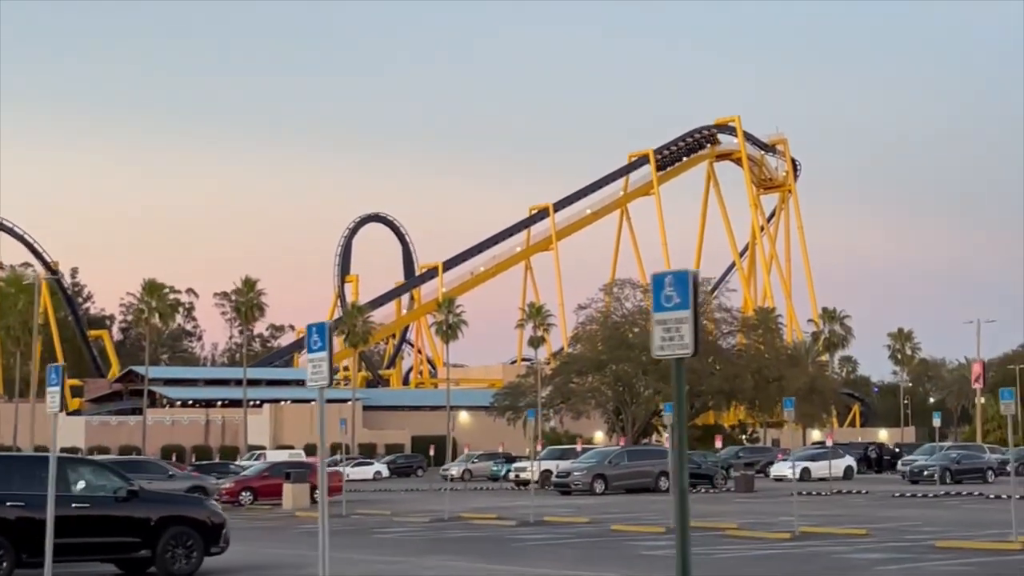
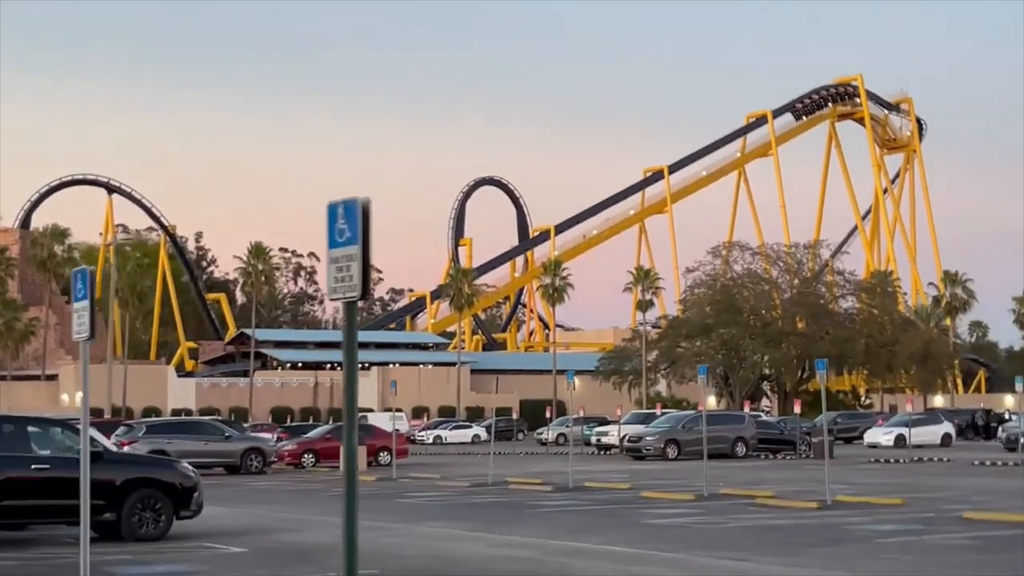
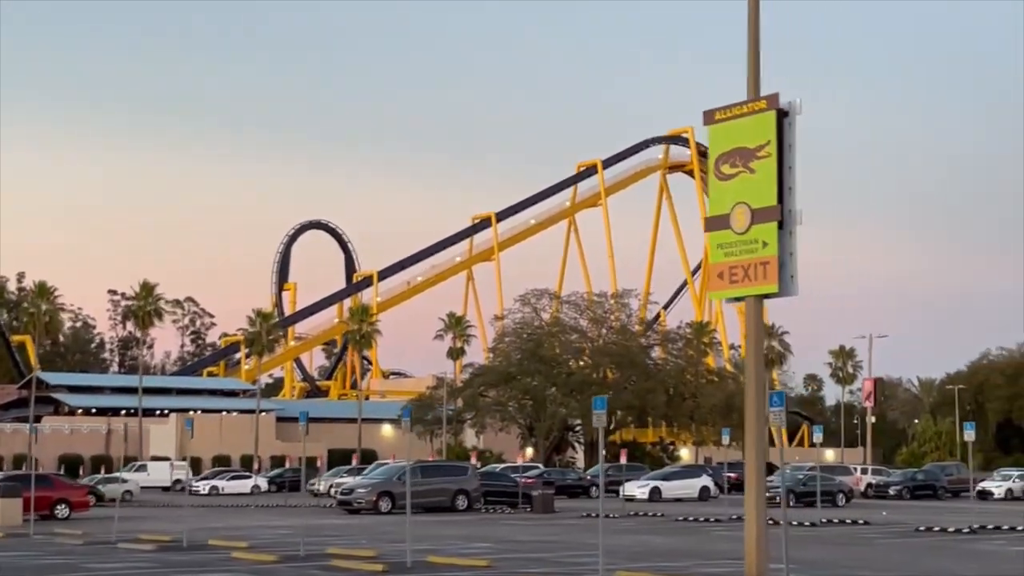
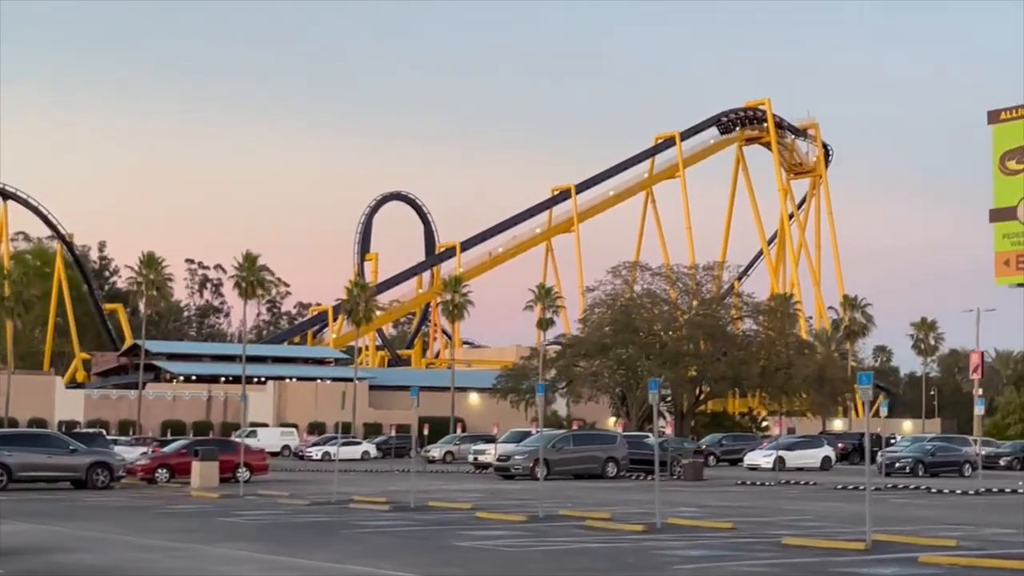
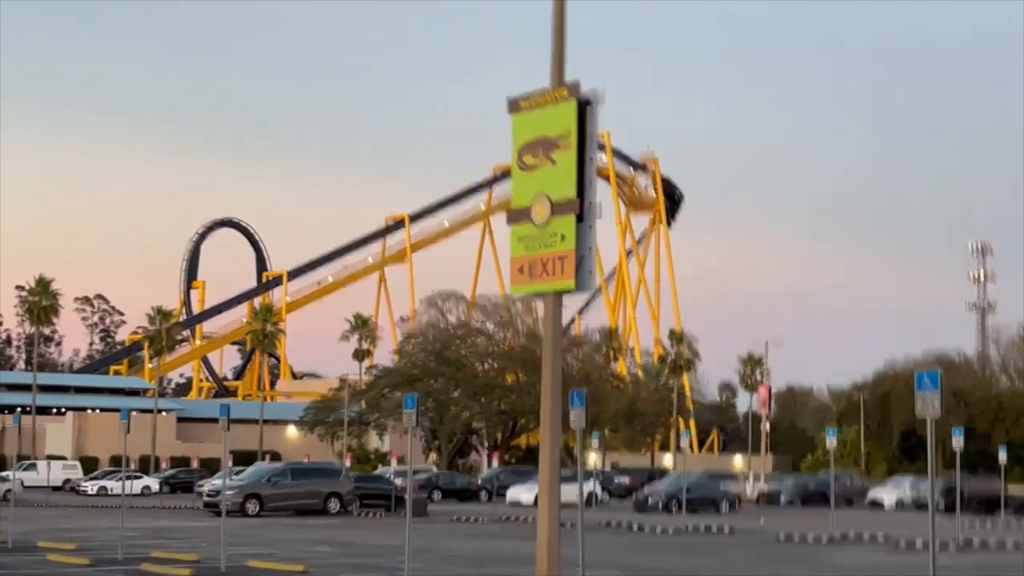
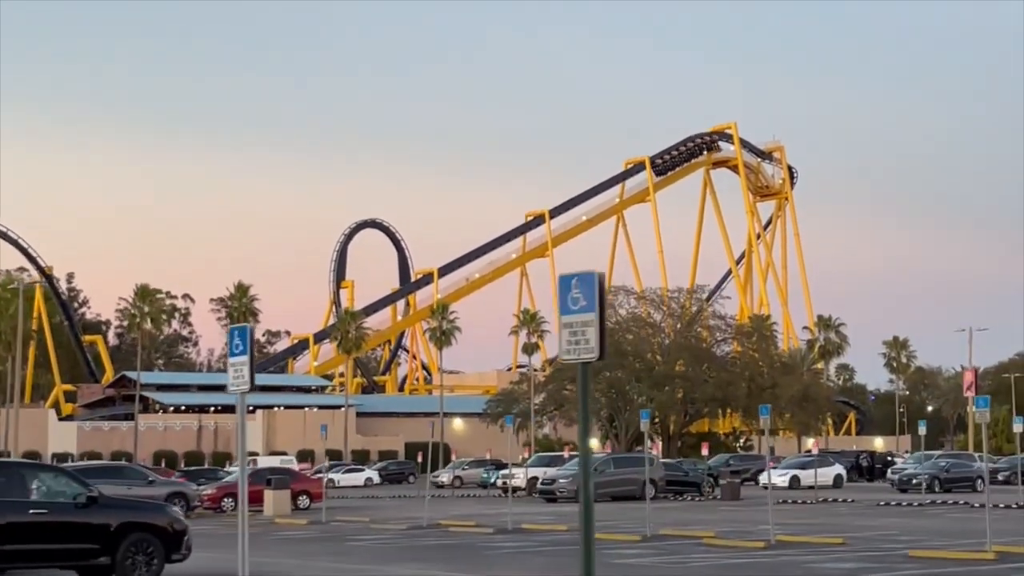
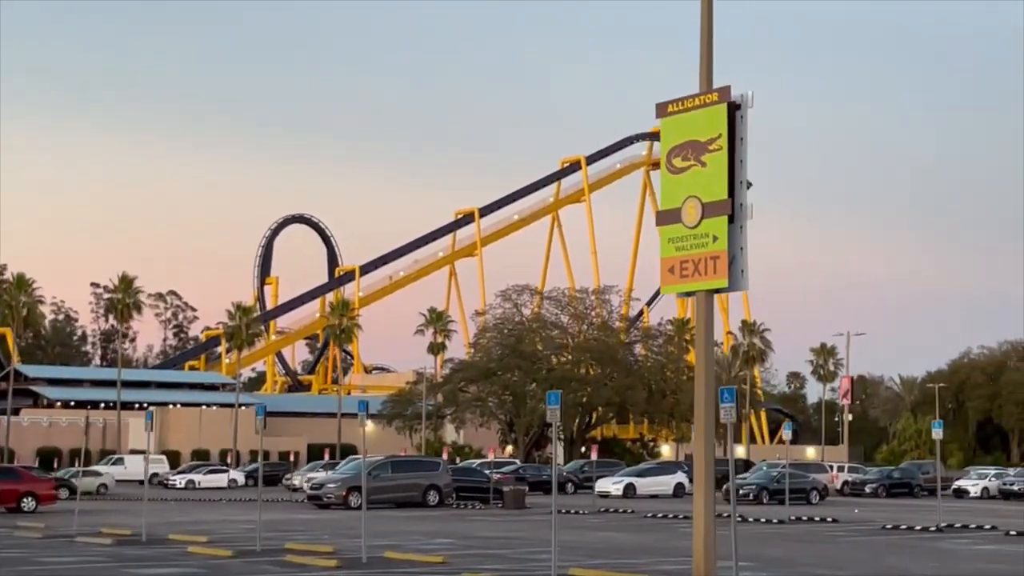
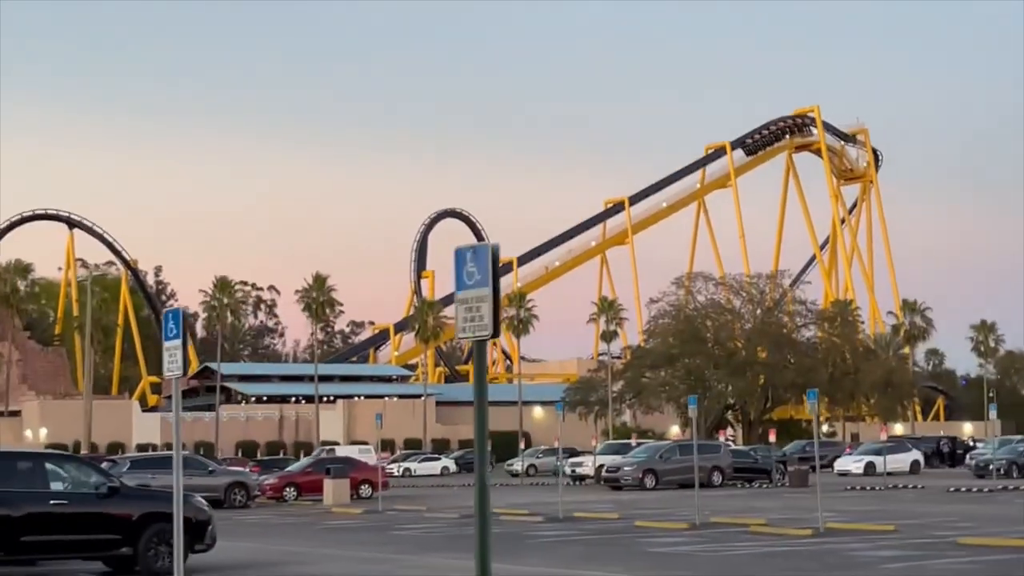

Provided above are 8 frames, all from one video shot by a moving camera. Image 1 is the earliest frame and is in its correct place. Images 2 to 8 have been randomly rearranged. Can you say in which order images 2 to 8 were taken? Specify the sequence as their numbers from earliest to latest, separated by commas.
6, 8, 2, 4, 3, 7, 5
